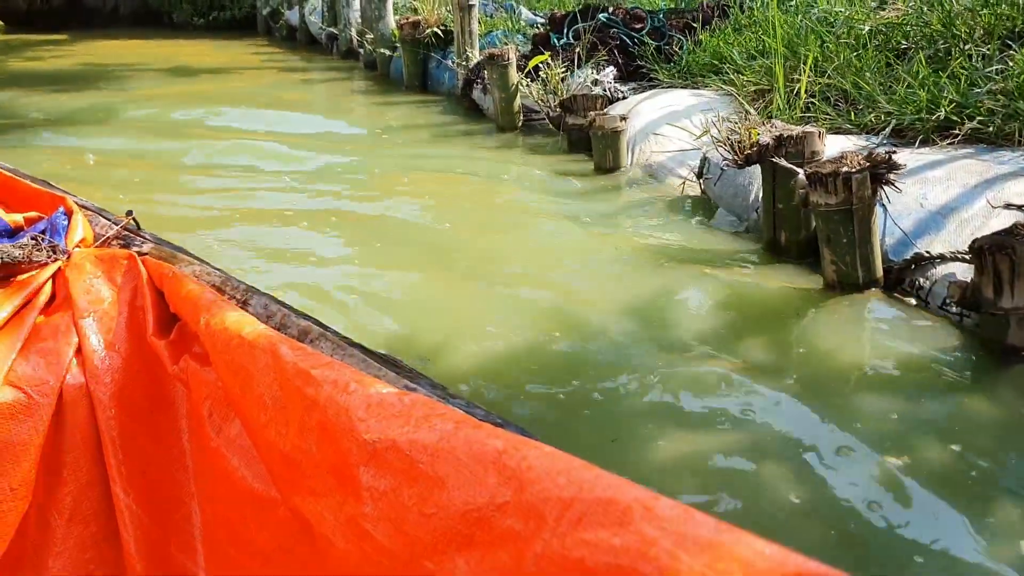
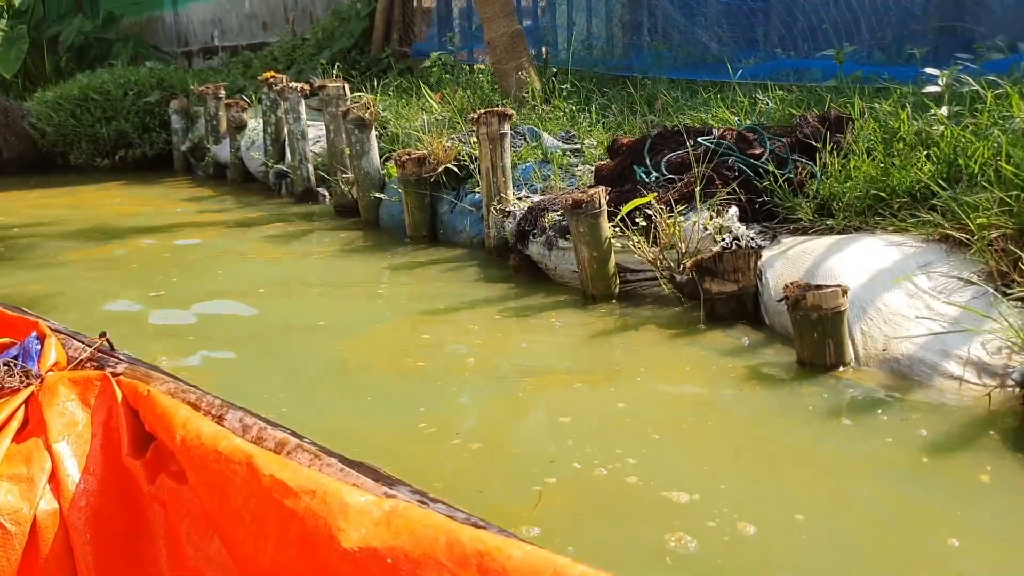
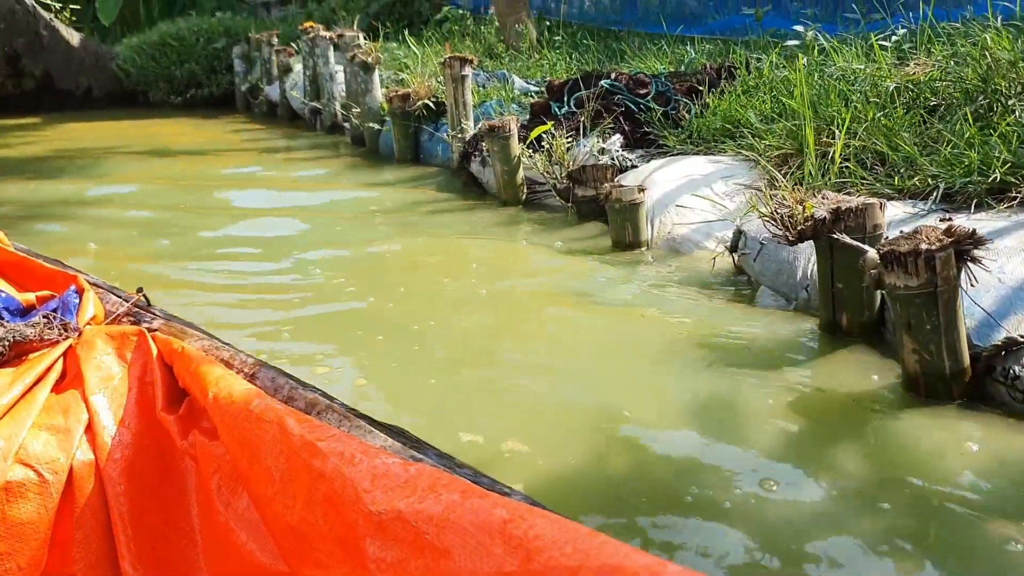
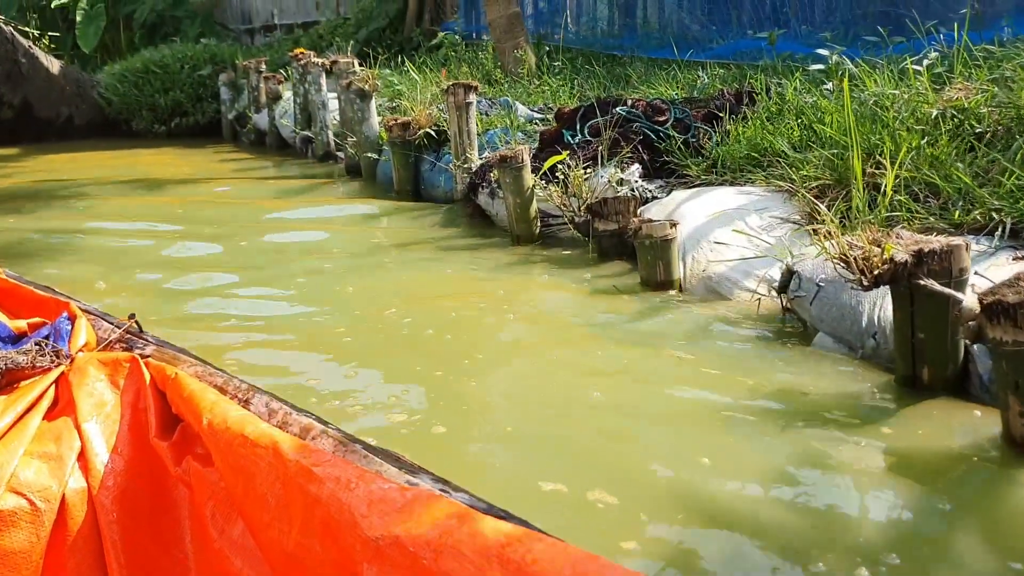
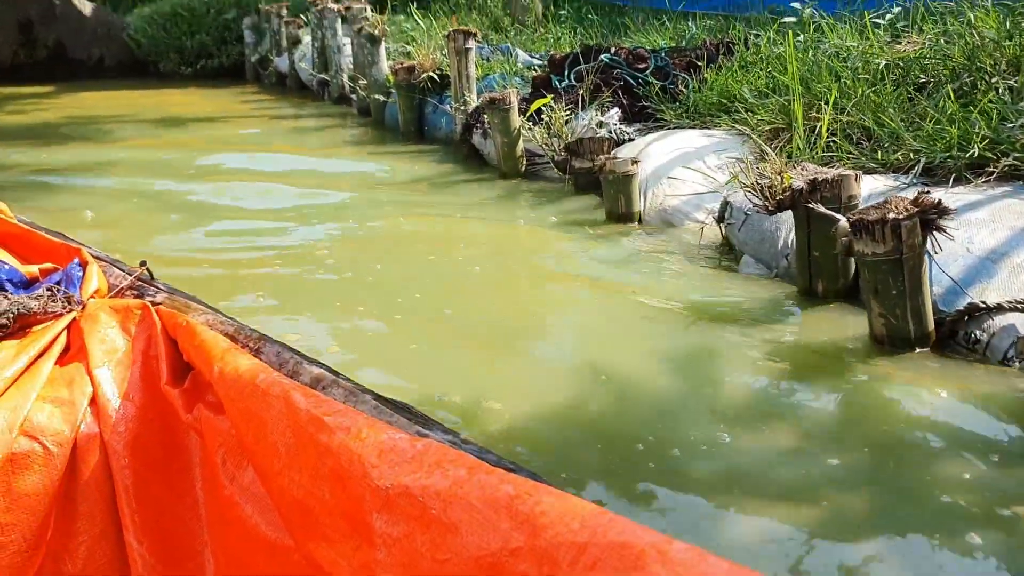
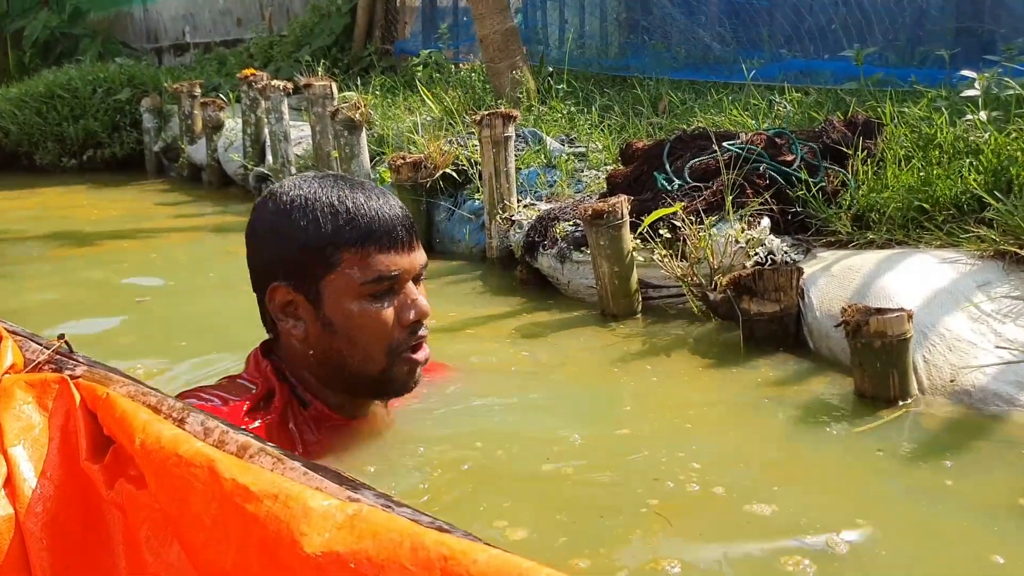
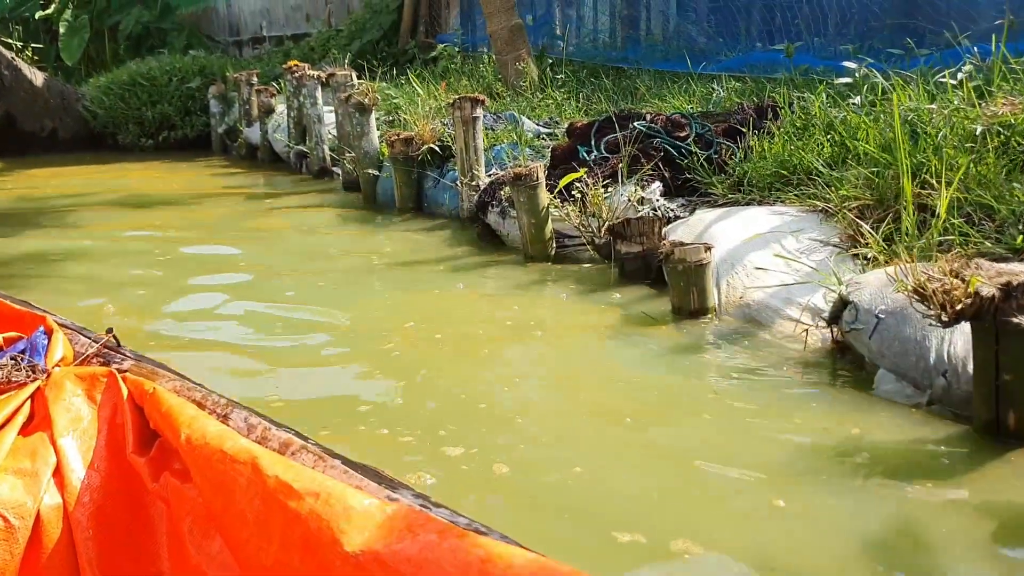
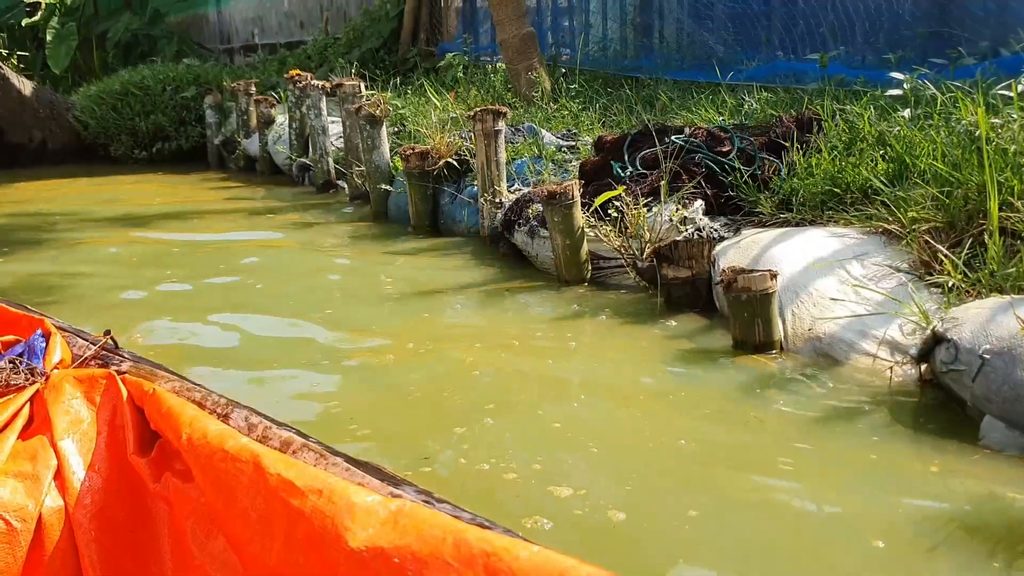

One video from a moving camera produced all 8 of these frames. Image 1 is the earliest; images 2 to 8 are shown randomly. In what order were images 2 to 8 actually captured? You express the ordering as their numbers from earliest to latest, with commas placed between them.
5, 3, 4, 7, 8, 2, 6
